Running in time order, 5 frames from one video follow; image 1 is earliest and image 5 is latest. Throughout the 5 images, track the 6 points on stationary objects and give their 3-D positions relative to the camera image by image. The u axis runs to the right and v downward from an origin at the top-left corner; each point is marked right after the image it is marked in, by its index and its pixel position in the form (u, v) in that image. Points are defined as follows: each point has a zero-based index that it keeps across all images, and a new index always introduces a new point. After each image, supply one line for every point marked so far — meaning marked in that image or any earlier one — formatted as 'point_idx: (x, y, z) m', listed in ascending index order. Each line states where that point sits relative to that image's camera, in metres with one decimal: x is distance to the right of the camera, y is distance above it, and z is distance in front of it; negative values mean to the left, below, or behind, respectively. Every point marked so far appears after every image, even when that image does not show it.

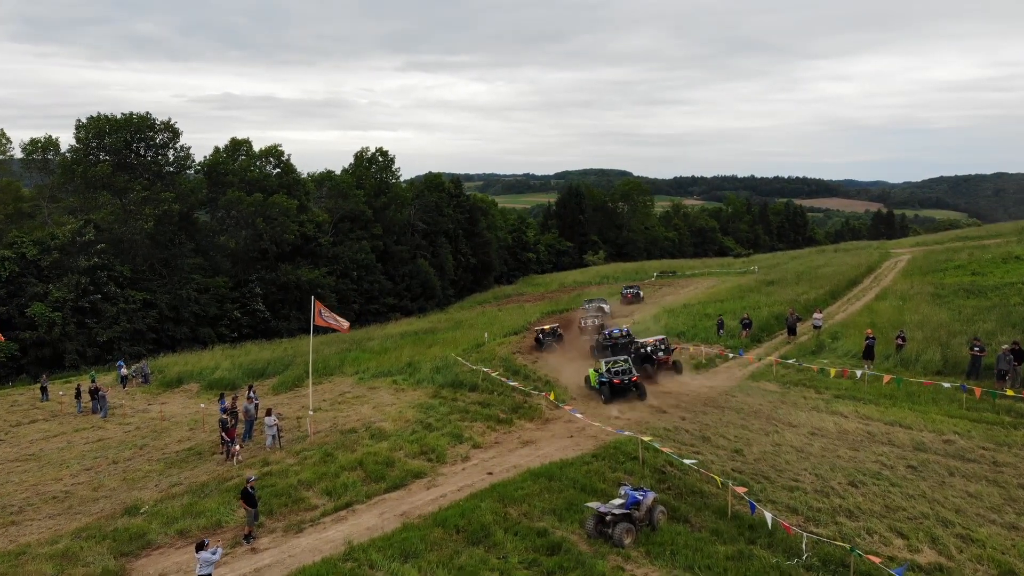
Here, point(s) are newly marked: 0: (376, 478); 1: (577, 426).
0: (-2.4, -3.3, +14.5) m
1: (+1.3, -2.8, +17.0) m
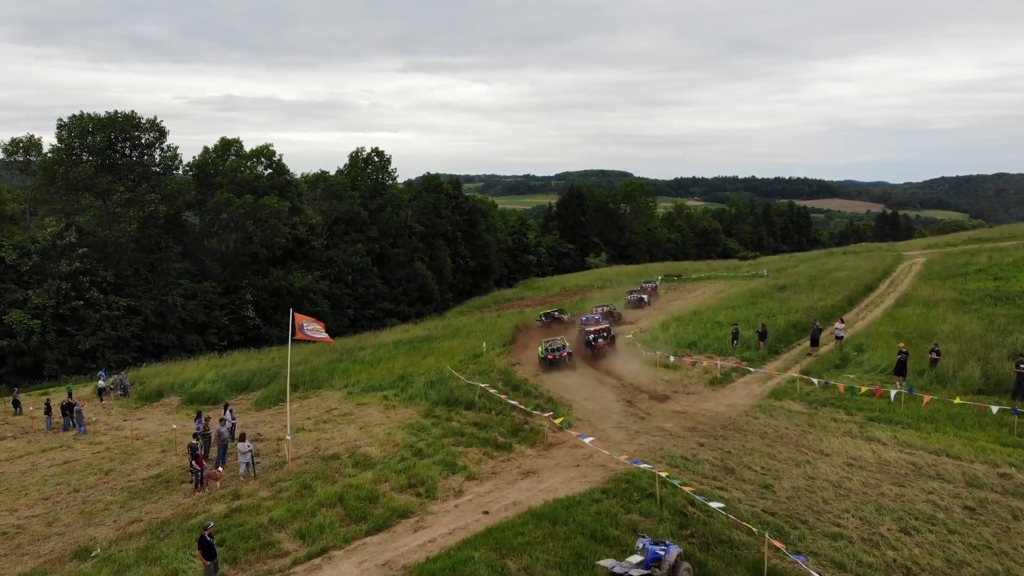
0: (-2.4, -3.5, +12.9) m
1: (+1.3, -3.0, +15.3) m
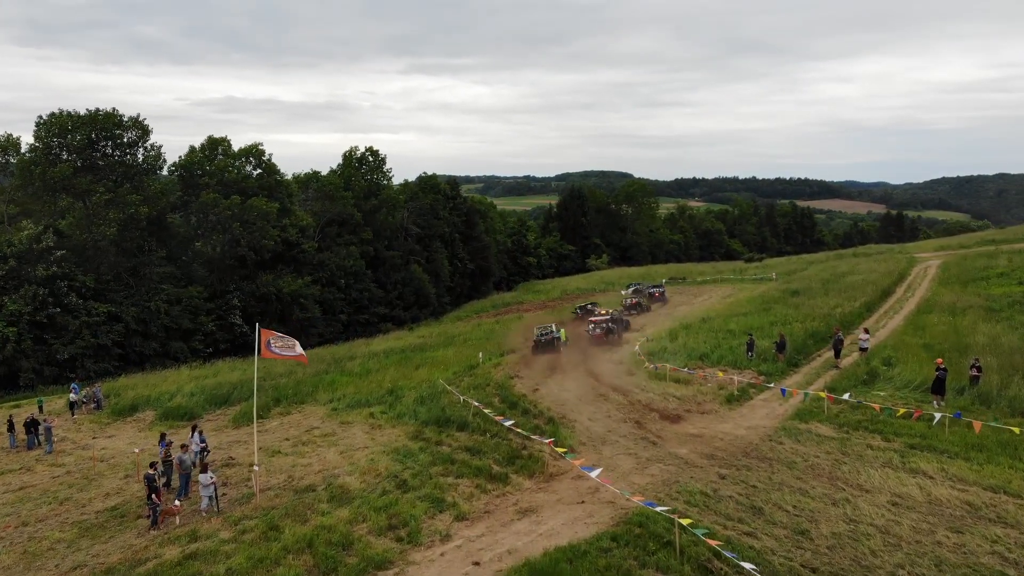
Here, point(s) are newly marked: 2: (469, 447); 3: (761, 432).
0: (-2.4, -3.7, +11.1) m
1: (+1.2, -3.2, +13.5) m
2: (-0.8, -3.1, +16.2) m
3: (+4.8, -2.7, +16.1) m
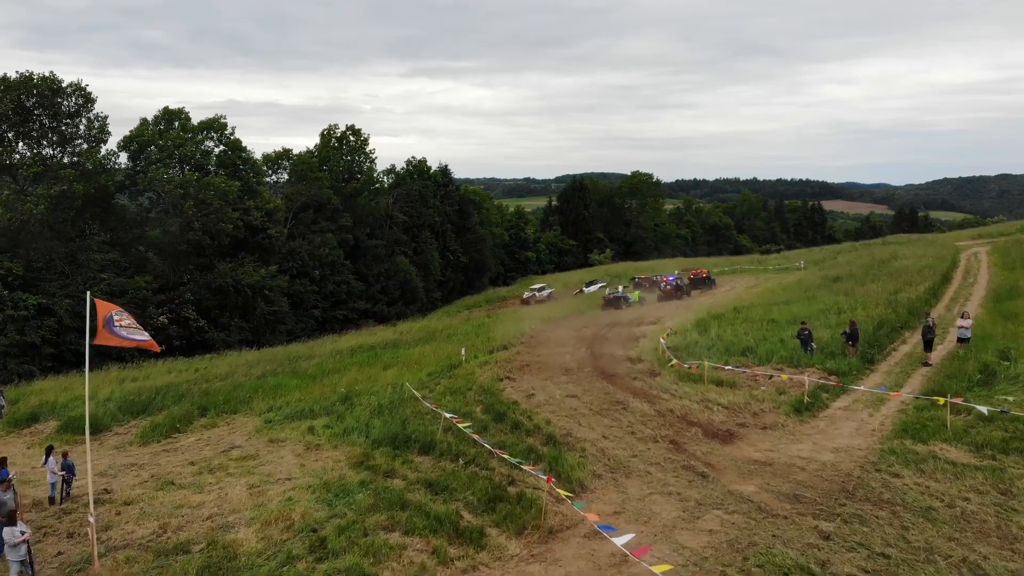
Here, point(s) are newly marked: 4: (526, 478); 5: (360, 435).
0: (-2.7, -3.2, +6.0) m
1: (+1.0, -2.6, +8.4) m
2: (-1.1, -2.5, +11.1) m
3: (+4.5, -2.2, +11.0) m
4: (+0.2, -2.4, +10.9) m
5: (-2.5, -2.5, +14.0) m
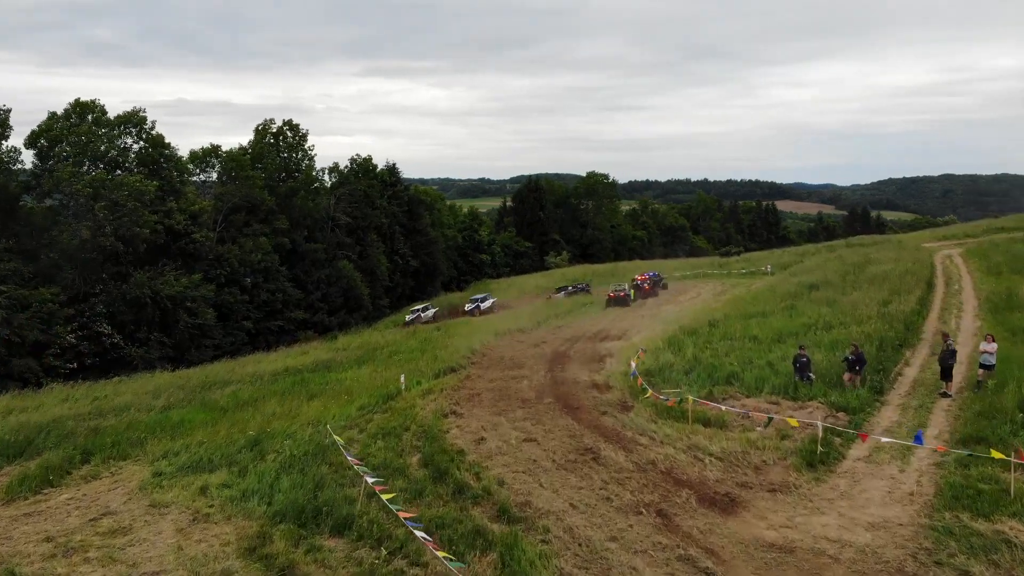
0: (-3.0, -3.5, +3.0) m
1: (+0.5, -3.0, +5.7) m
2: (-1.7, -2.9, +8.2) m
3: (+3.9, -2.5, +8.4) m
4: (-0.4, -2.8, +8.1) m
5: (-3.3, -2.8, +11.1) m
